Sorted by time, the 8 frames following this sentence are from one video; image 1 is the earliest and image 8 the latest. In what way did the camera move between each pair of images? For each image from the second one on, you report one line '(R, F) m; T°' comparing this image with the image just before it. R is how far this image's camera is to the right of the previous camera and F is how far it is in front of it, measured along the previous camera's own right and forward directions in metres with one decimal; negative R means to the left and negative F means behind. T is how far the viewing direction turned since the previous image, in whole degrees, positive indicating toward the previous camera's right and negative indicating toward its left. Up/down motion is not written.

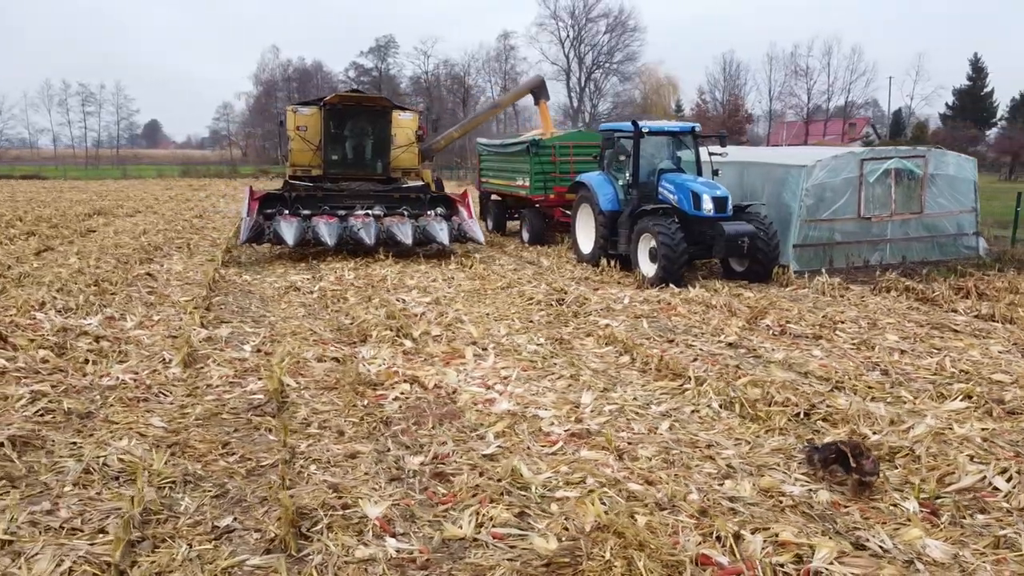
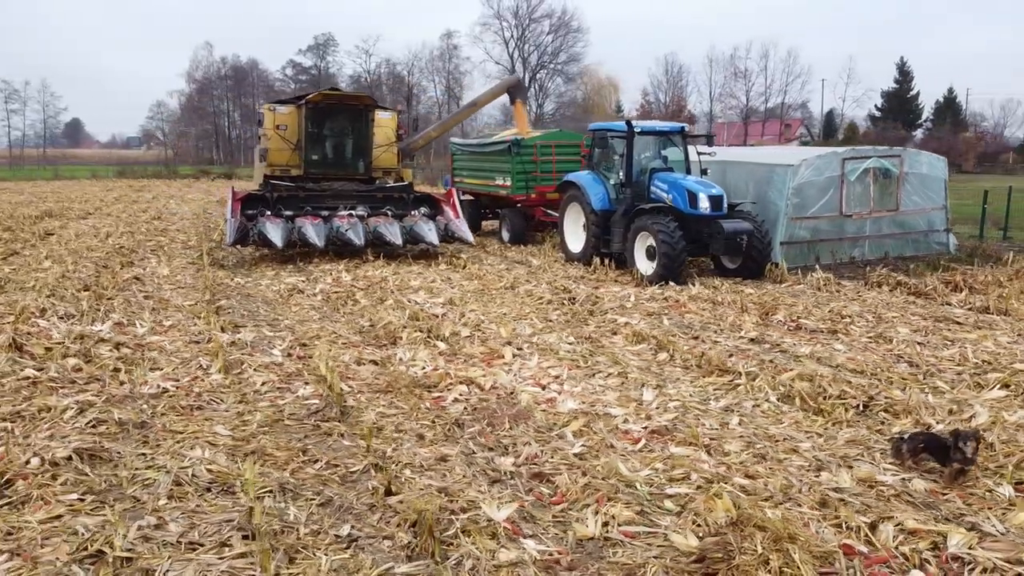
(-0.7, 0.0) m; +4°
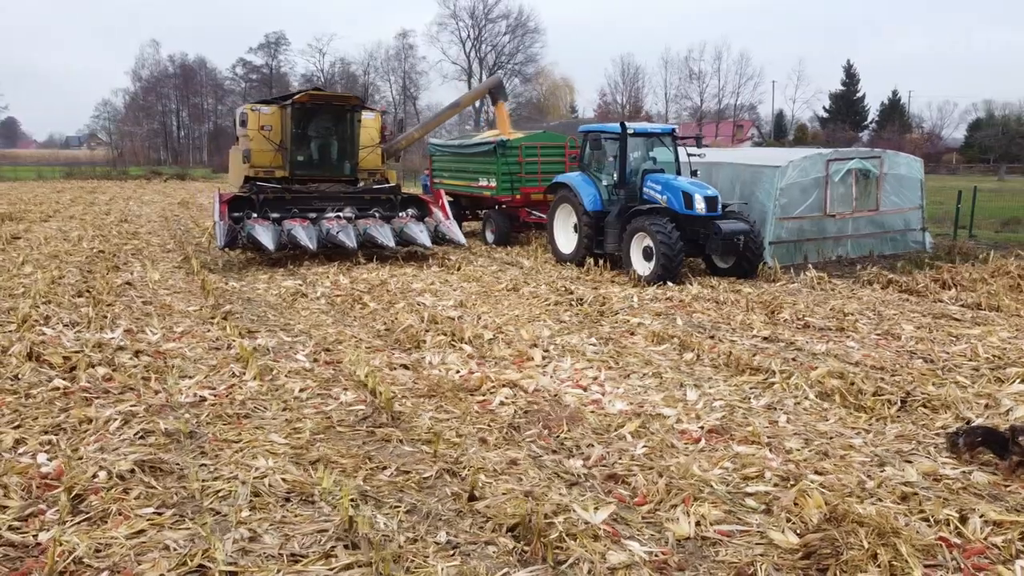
(-0.6, 0.0) m; +3°
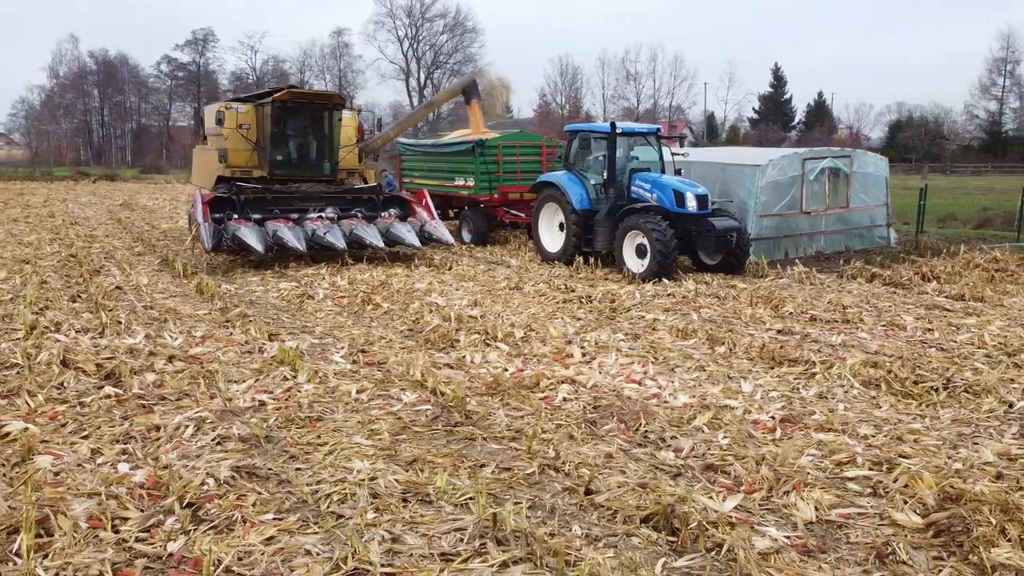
(-0.8, 0.0) m; +5°
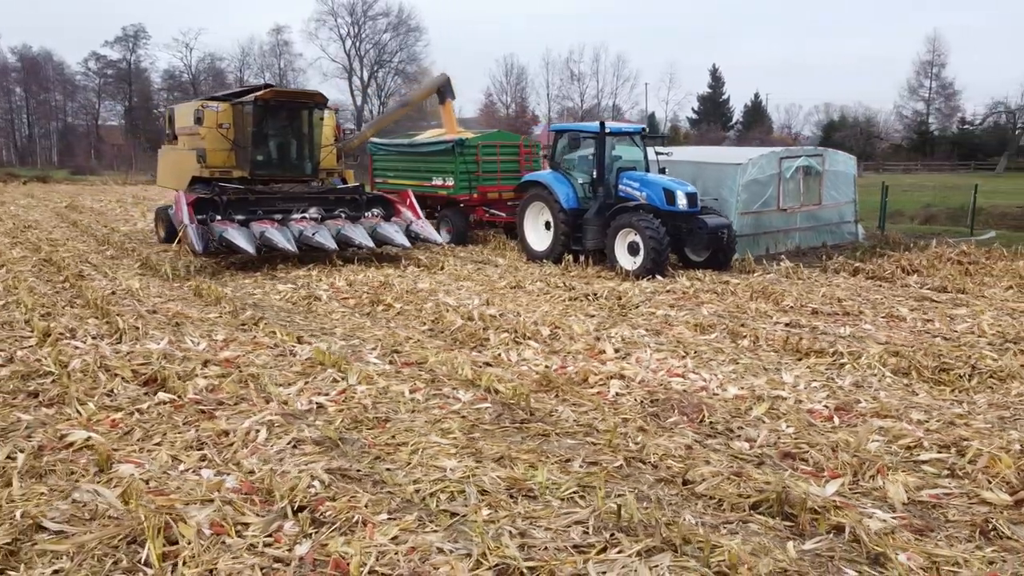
(-0.7, 0.0) m; +4°
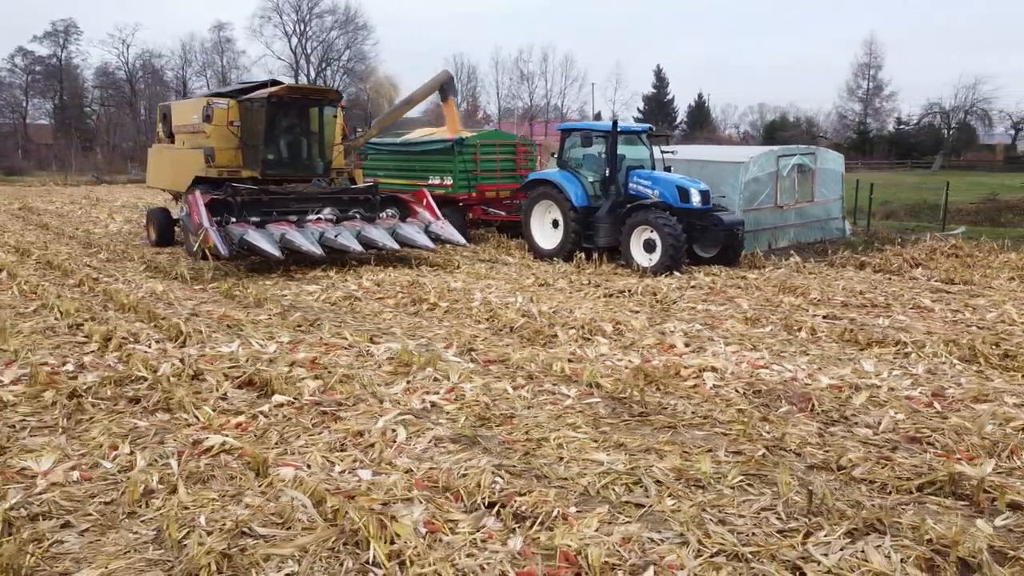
(-1.0, 0.0) m; +4°
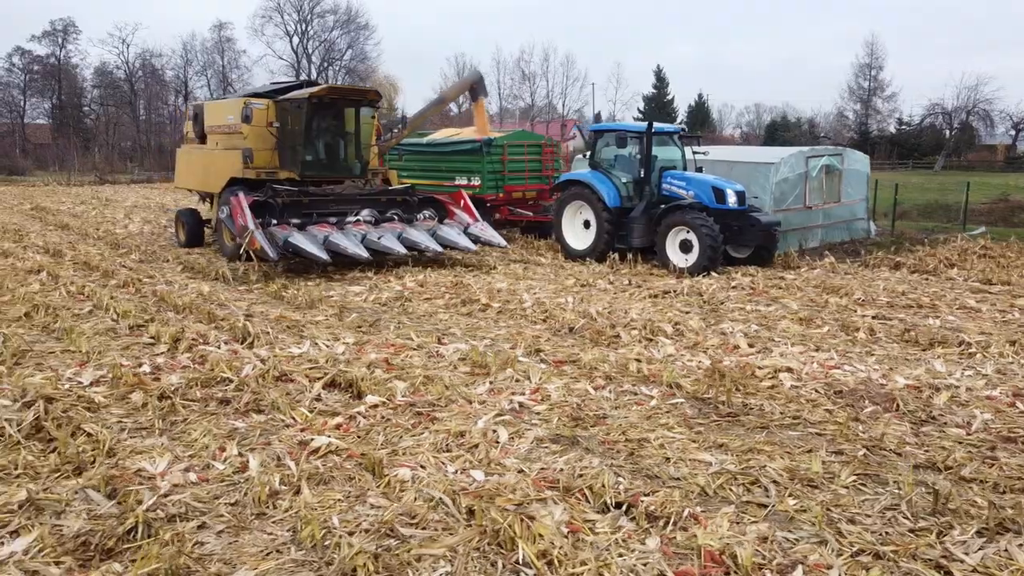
(-0.5, 0.0) m; 0°
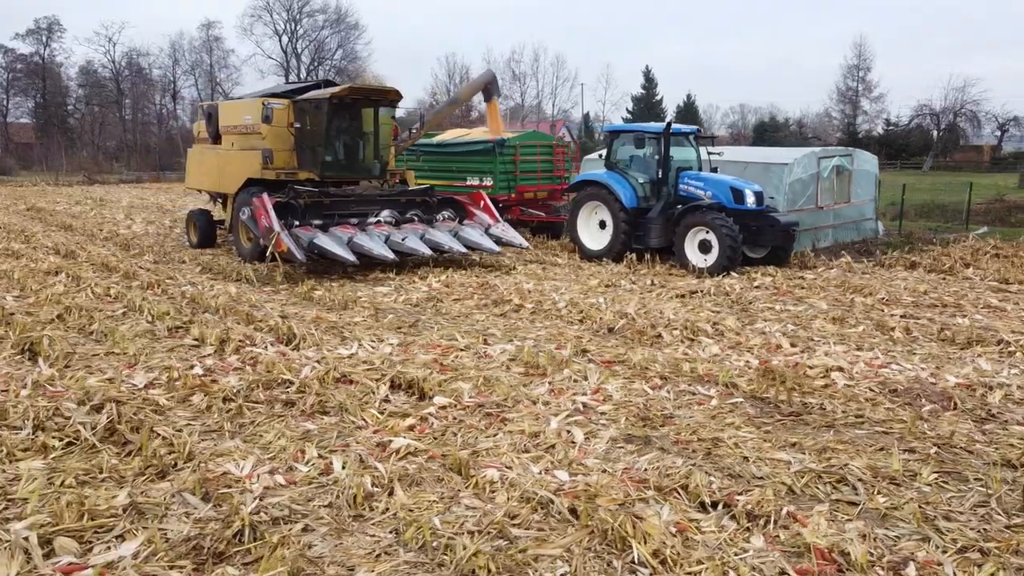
(-0.5, 0.0) m; +1°
